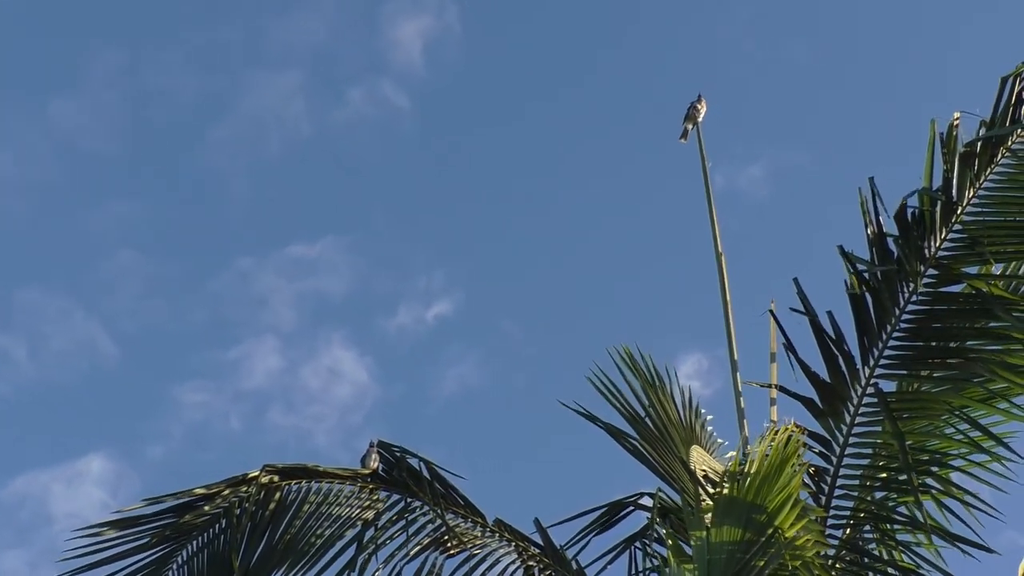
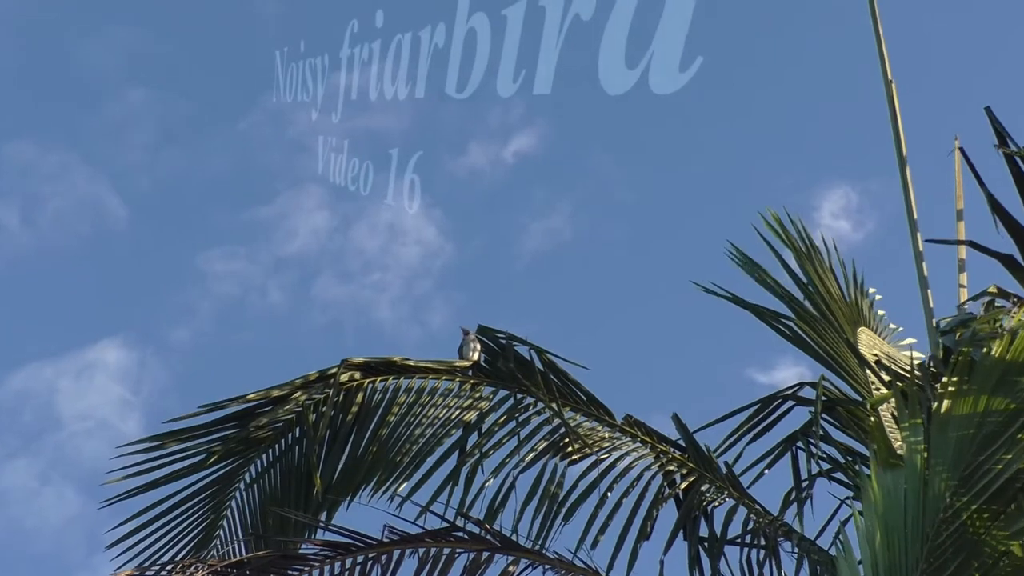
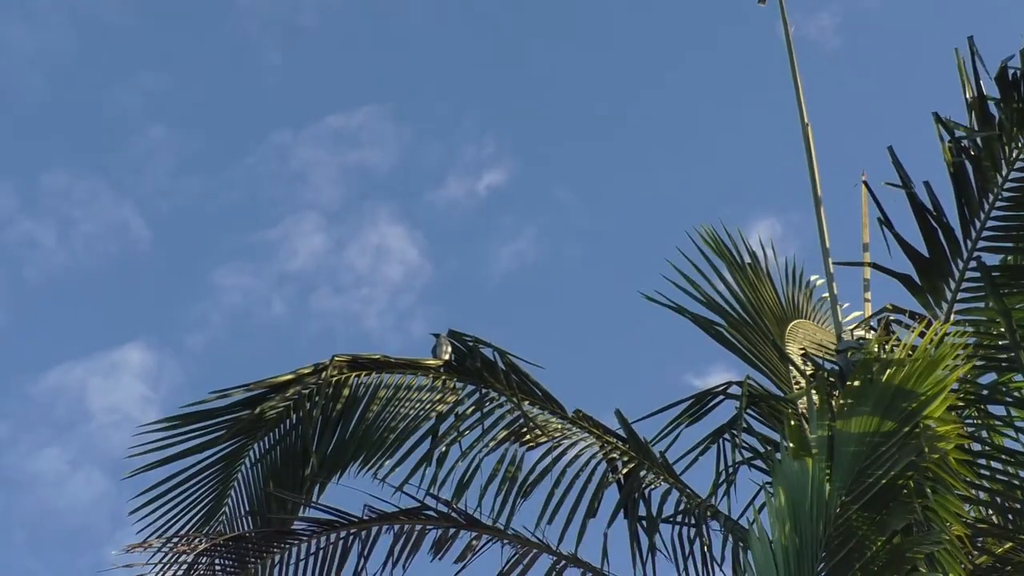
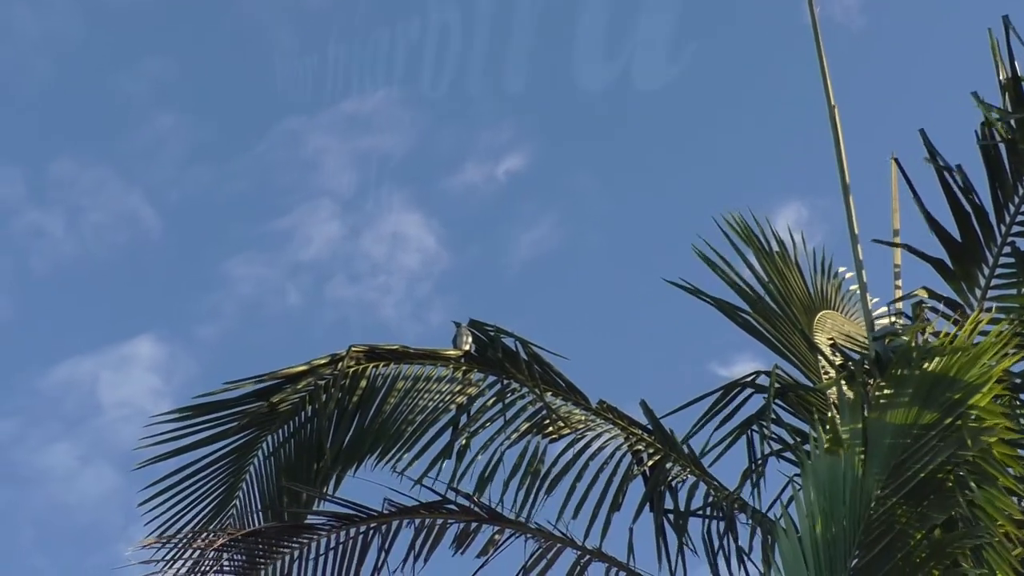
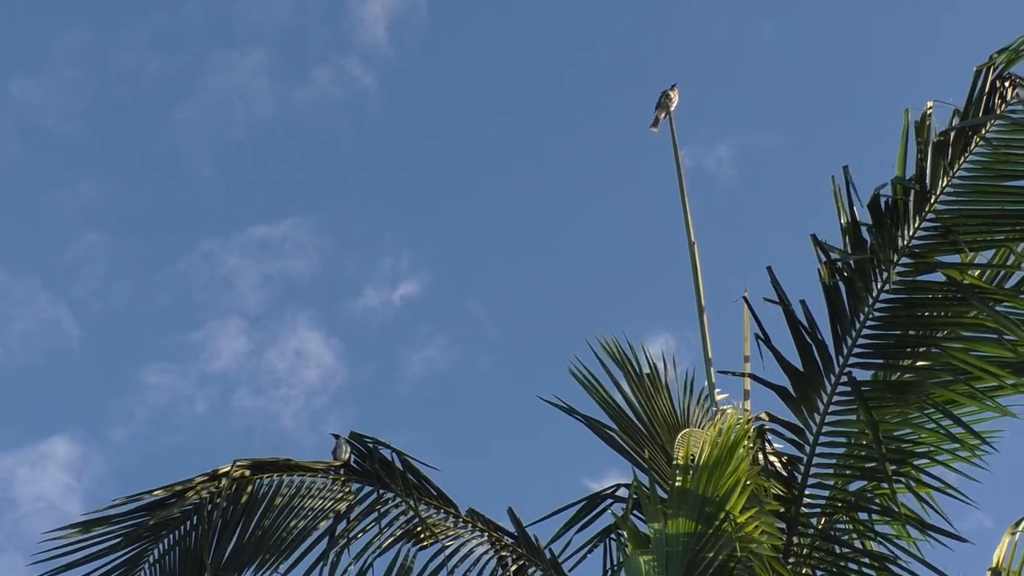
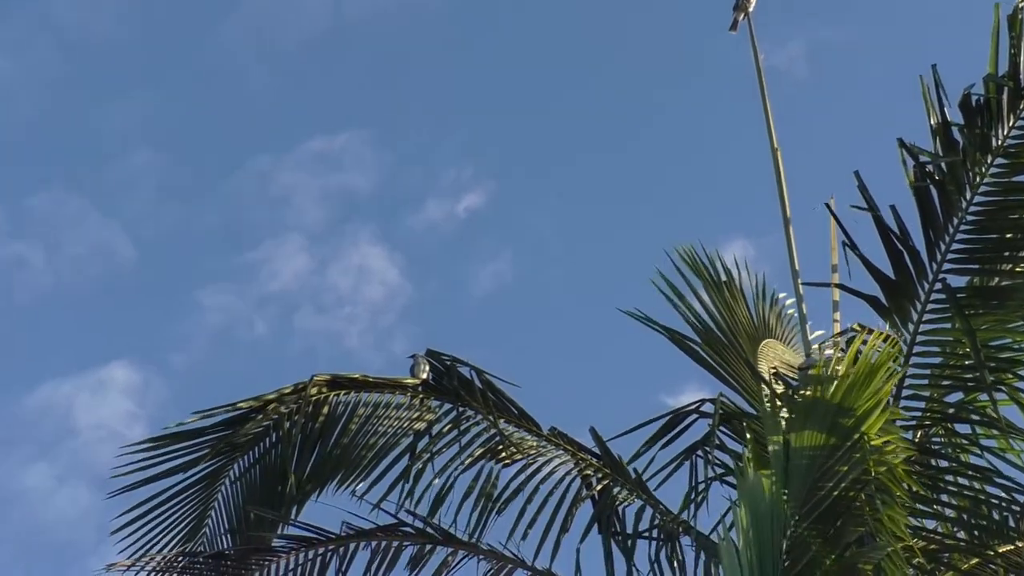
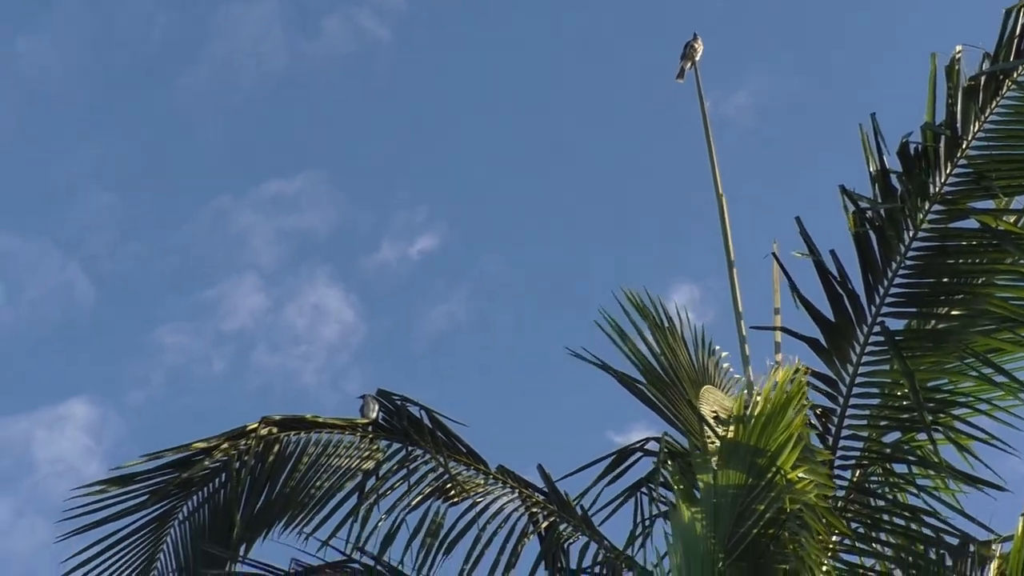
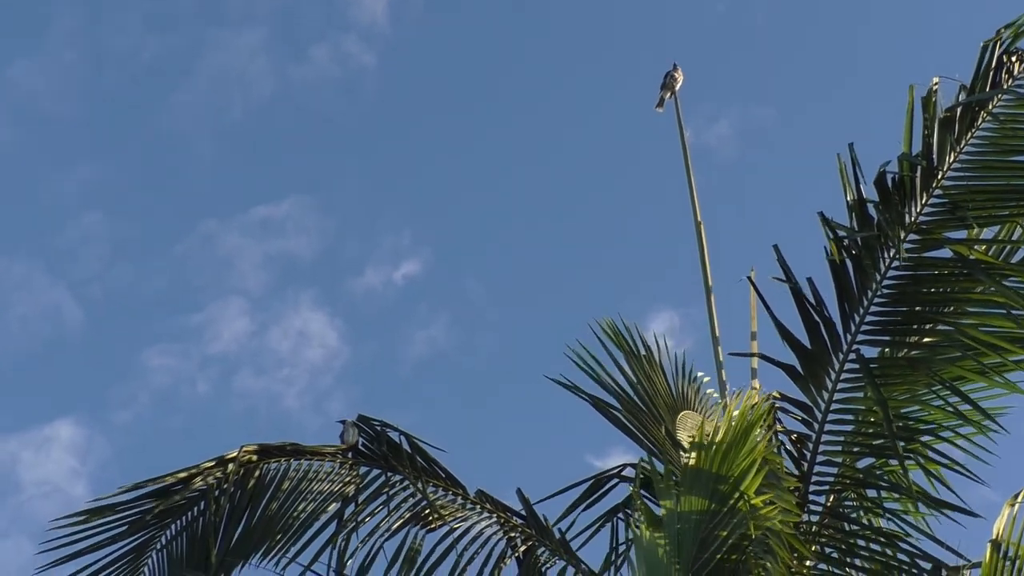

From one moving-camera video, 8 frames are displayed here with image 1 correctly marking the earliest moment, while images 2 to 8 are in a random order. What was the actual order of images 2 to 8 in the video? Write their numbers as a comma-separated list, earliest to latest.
5, 8, 7, 6, 3, 4, 2
